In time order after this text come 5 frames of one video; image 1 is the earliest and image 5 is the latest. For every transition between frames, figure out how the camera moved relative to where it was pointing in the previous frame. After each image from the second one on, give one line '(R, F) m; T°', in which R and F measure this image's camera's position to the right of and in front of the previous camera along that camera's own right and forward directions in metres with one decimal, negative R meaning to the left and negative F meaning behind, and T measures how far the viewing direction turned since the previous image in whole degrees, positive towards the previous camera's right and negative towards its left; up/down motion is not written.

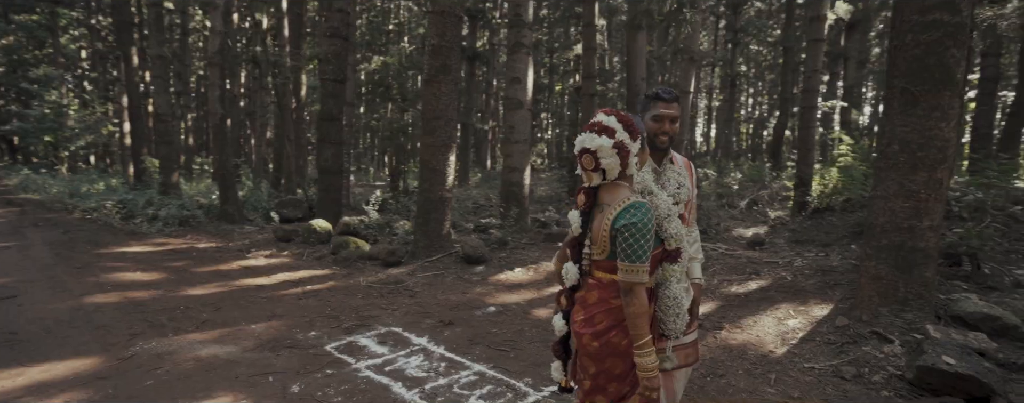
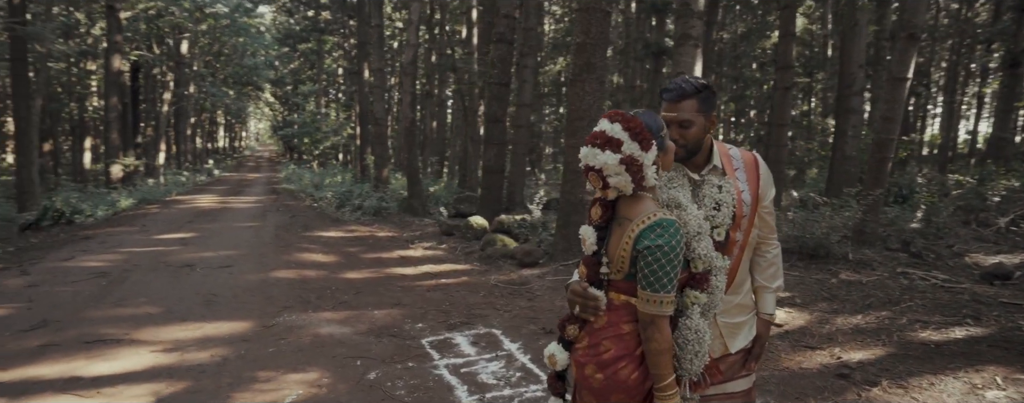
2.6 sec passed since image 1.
(+1.0, +0.4) m; -22°
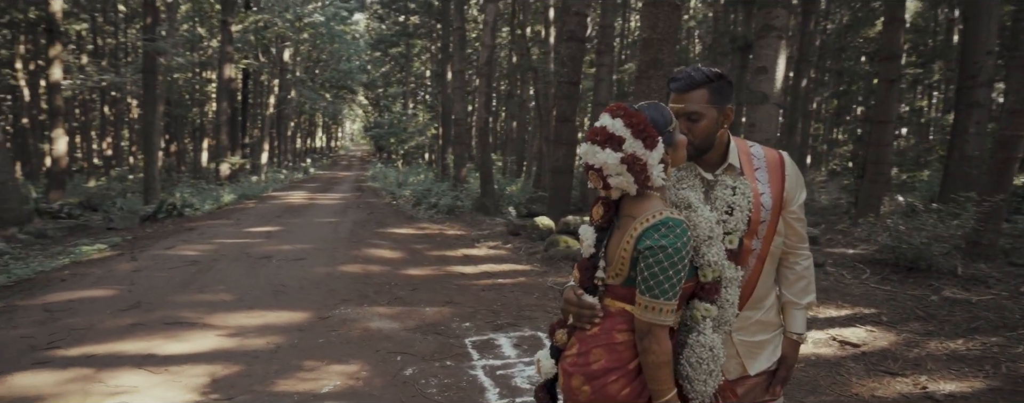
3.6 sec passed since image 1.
(+0.4, +0.1) m; -9°
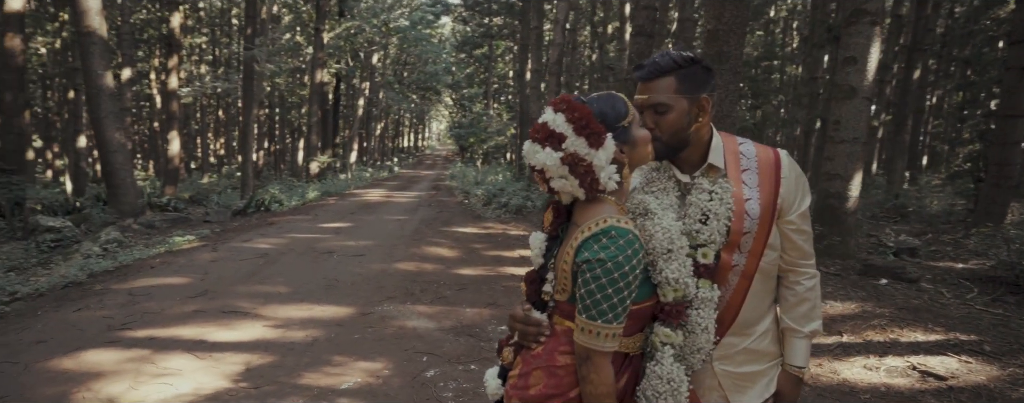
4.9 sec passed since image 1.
(+0.5, +0.2) m; -9°
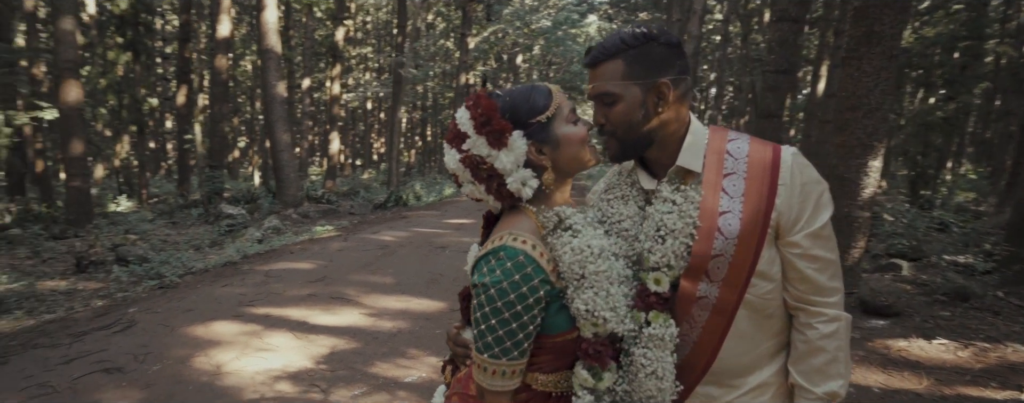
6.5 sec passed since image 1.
(+0.6, +0.3) m; -16°
